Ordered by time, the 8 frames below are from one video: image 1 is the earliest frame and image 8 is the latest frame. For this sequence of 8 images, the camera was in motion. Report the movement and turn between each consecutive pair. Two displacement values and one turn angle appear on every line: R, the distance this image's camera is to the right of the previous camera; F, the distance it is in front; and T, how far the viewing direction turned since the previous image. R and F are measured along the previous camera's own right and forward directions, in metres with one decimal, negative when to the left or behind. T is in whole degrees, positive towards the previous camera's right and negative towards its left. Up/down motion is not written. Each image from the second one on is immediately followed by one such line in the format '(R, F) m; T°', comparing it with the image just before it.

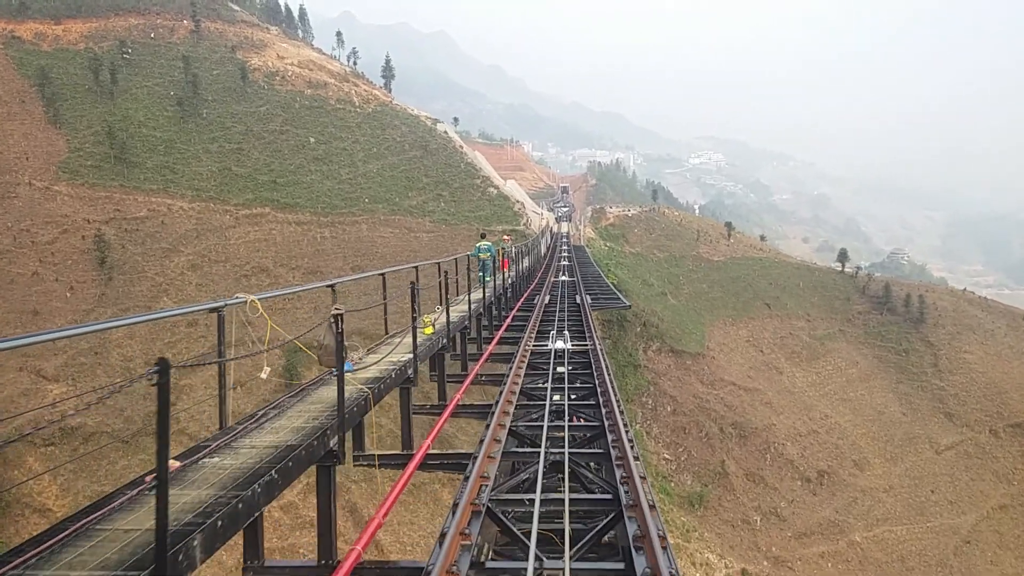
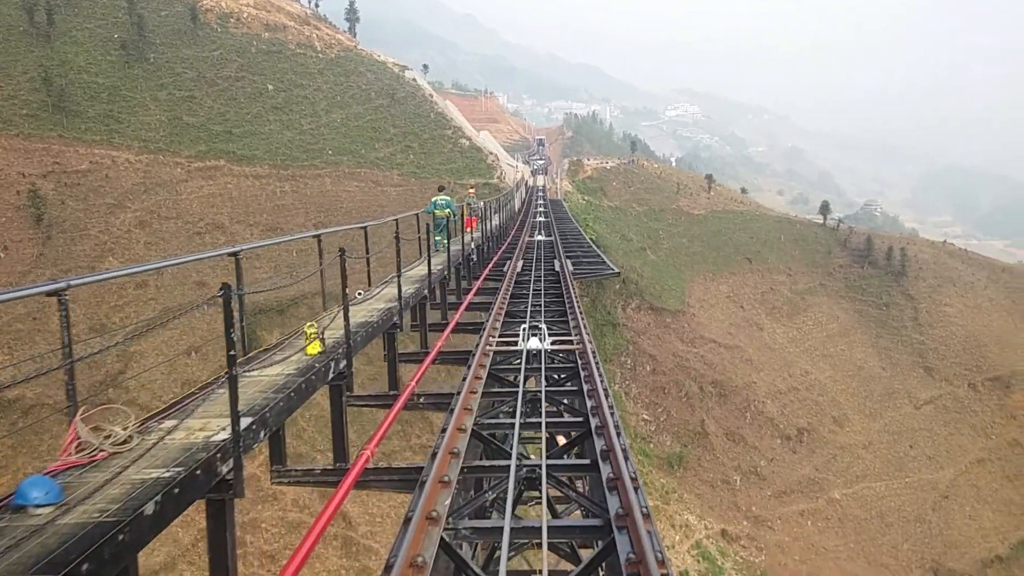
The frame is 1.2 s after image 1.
(+0.1, +1.0) m; +2°
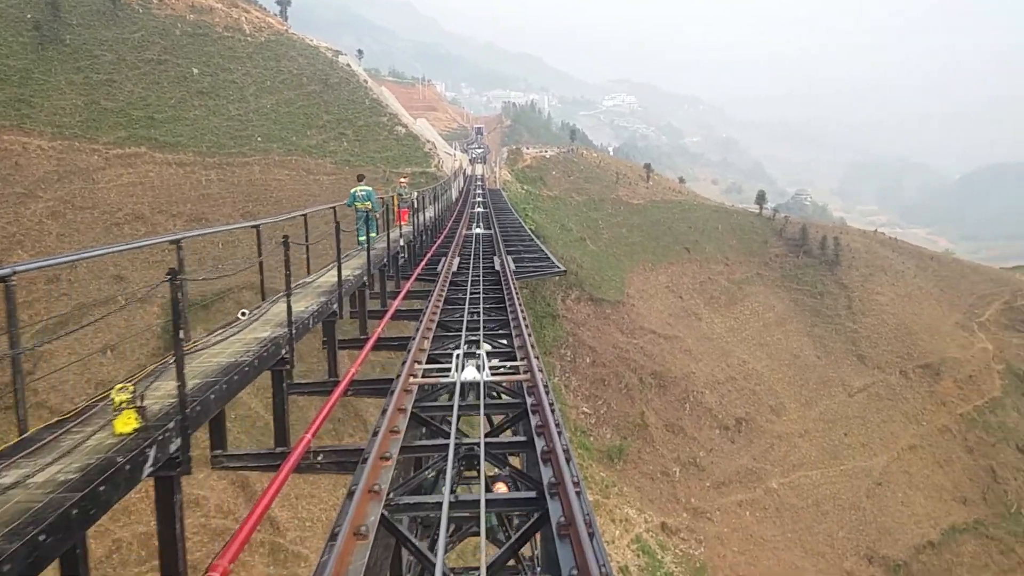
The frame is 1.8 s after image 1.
(0.0, +0.4) m; +4°
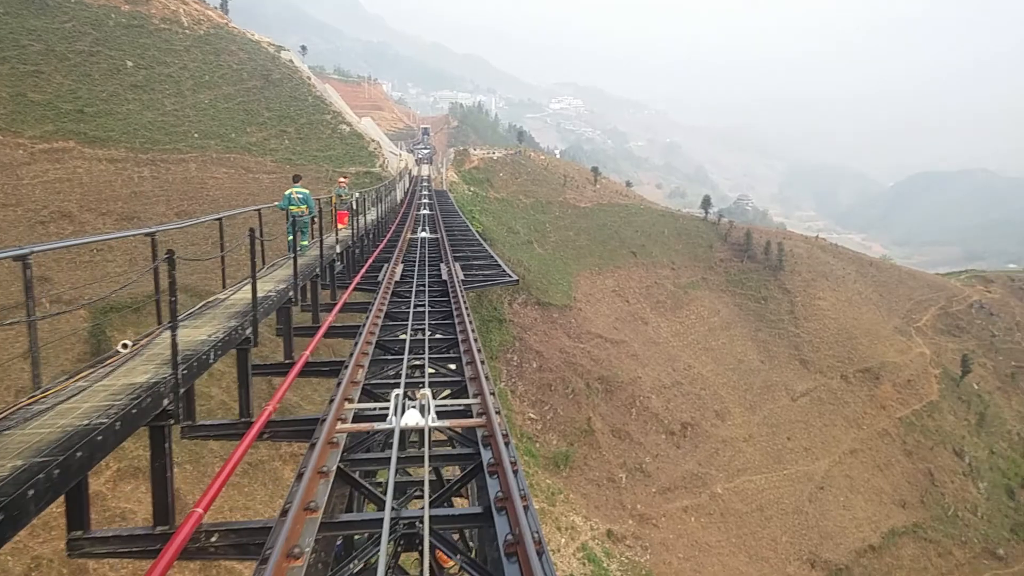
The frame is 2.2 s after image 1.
(0.0, +0.3) m; +4°
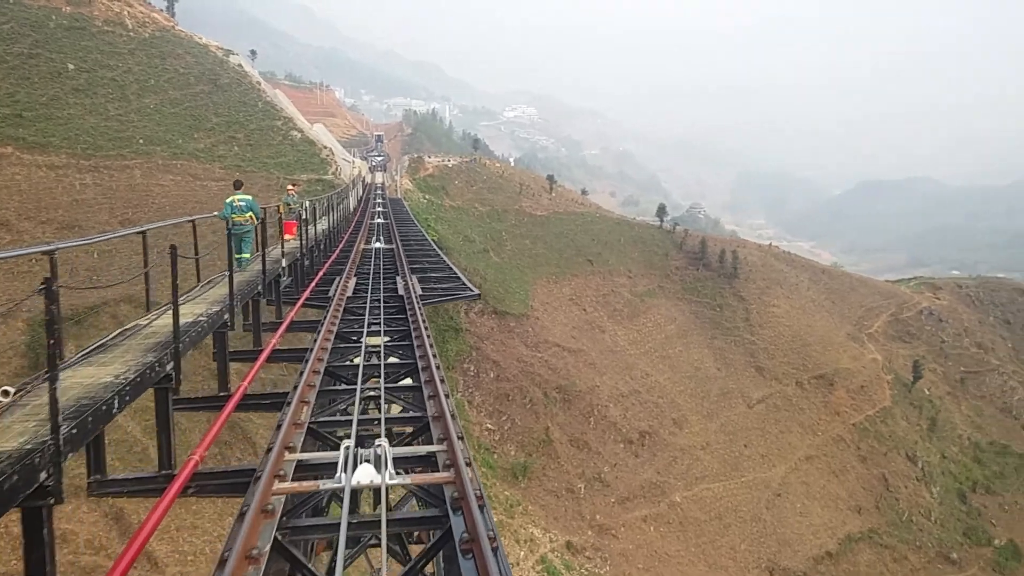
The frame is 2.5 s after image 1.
(0.0, +0.3) m; +3°
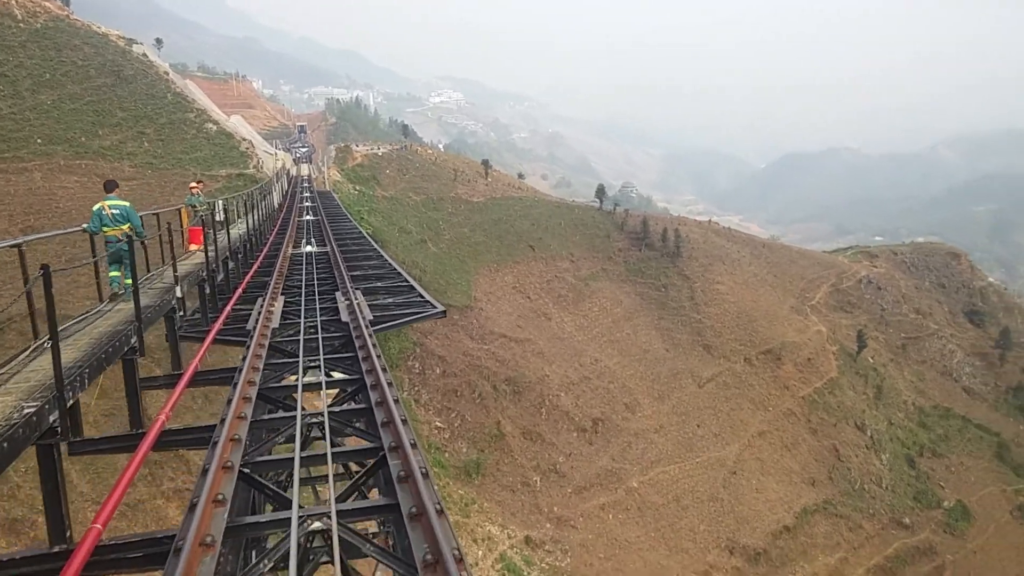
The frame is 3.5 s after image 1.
(-0.1, +0.8) m; +4°
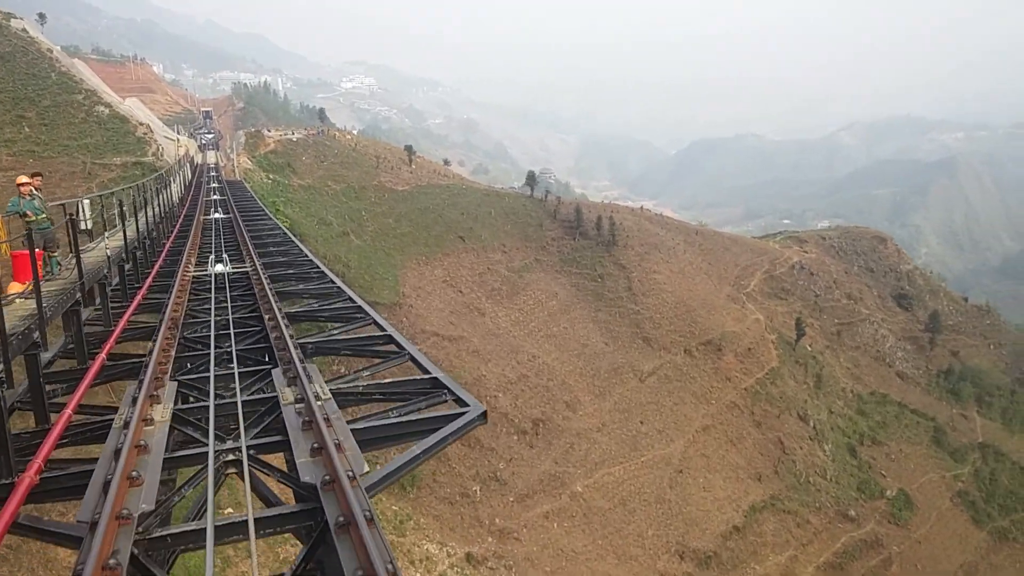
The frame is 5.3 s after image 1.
(-0.4, +1.5) m; +5°
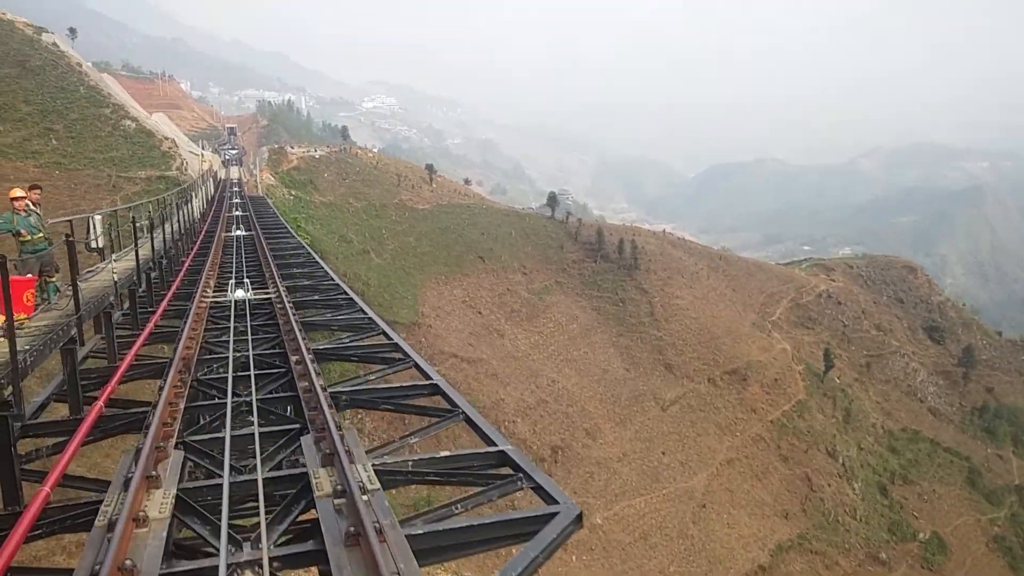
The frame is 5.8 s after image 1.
(-0.2, +0.5) m; -1°
